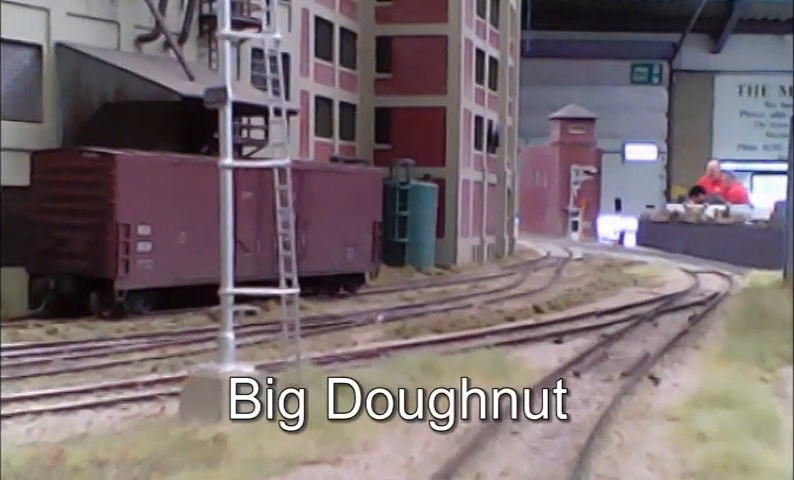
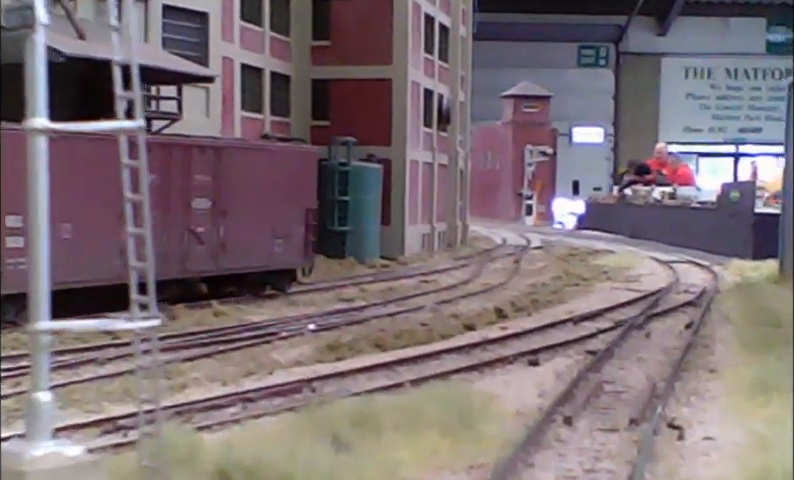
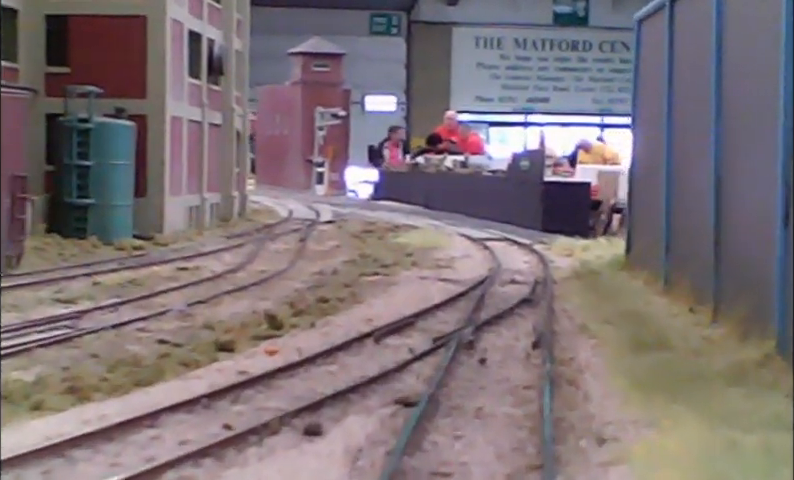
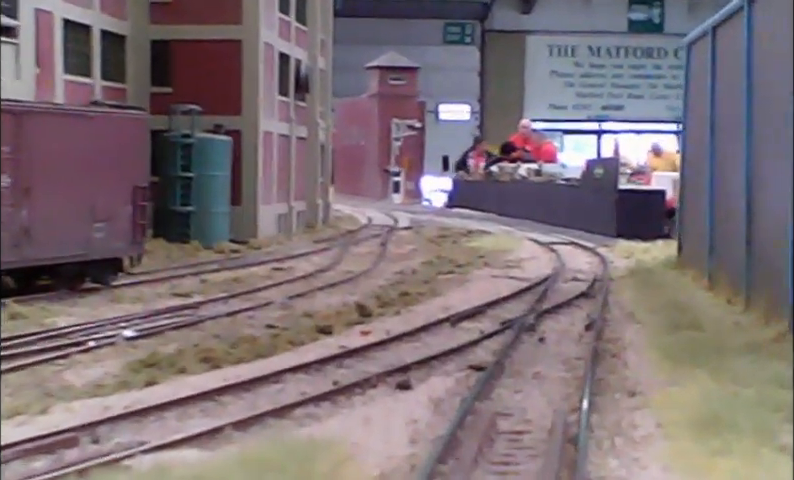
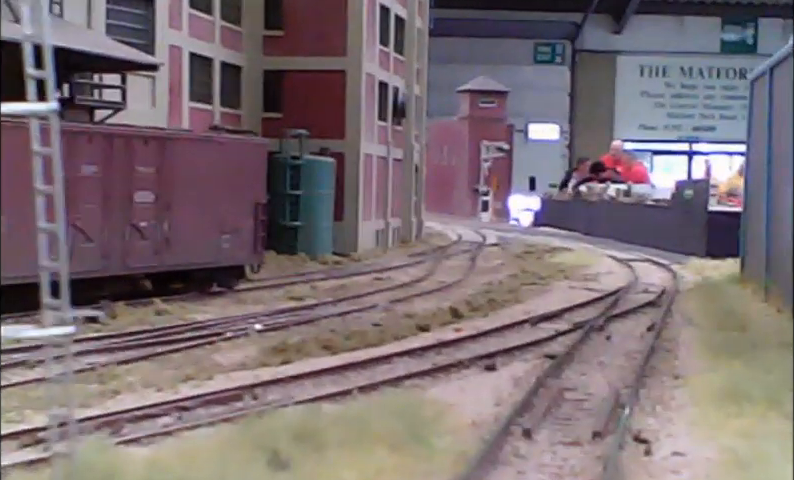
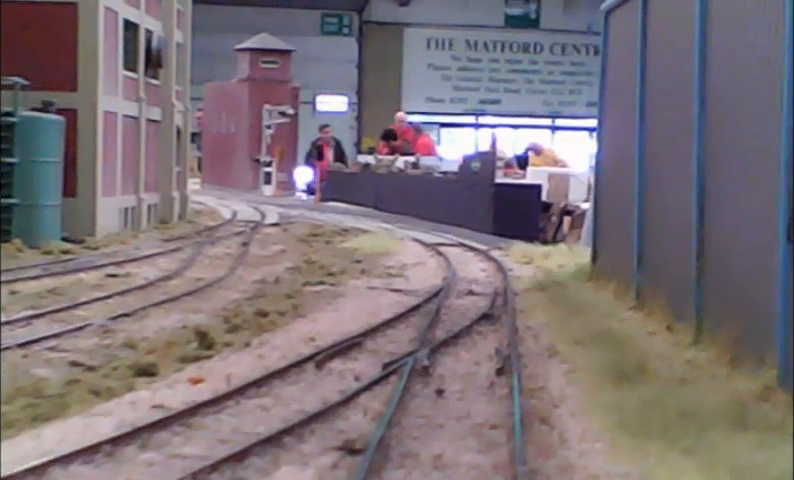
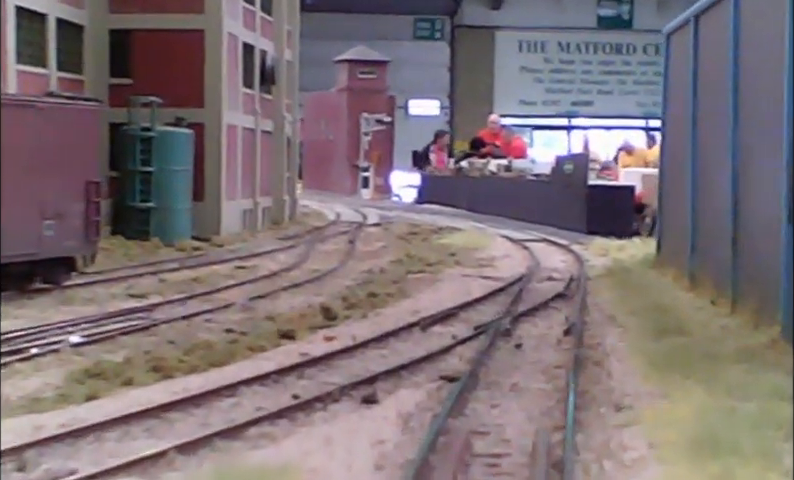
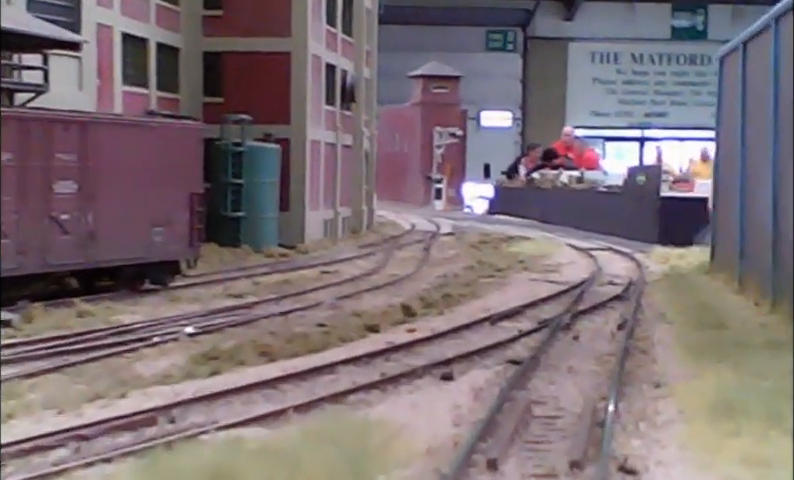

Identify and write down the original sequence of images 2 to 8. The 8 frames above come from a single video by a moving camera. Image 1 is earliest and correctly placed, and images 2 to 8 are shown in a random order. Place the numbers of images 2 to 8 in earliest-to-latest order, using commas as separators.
2, 5, 8, 4, 7, 3, 6
